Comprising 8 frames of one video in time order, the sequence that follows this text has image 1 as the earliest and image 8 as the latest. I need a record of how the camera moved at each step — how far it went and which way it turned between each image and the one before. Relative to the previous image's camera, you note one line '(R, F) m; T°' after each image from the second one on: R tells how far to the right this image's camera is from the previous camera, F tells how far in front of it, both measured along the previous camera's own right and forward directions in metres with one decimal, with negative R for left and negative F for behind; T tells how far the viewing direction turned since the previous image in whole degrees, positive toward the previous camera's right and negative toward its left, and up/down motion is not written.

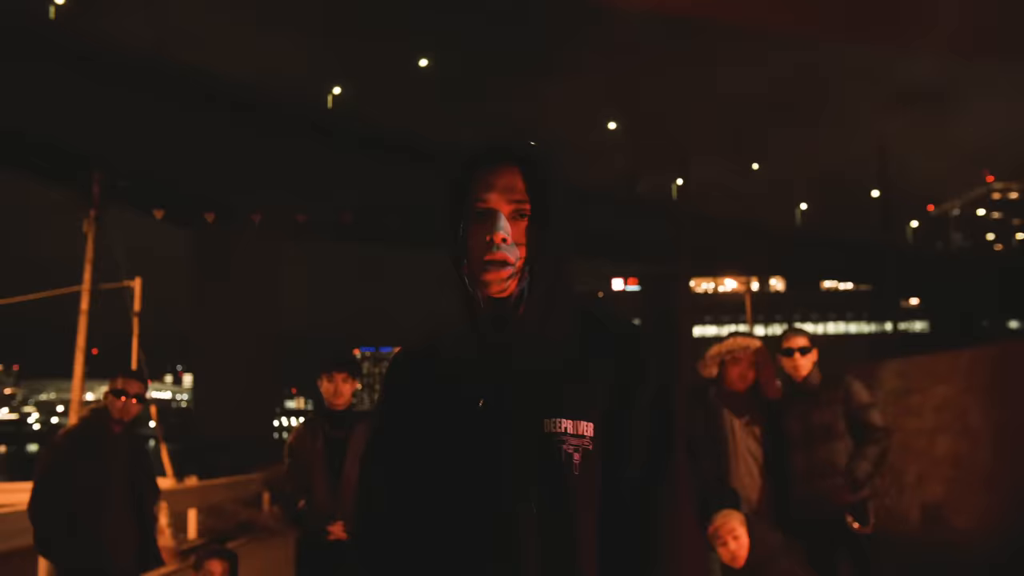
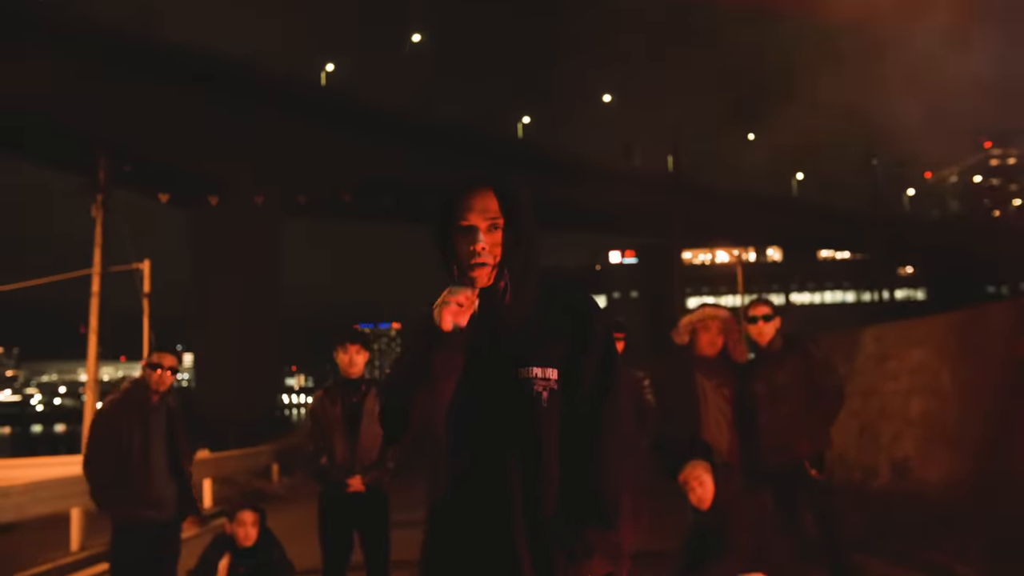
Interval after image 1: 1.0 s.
(0.0, -0.4) m; 0°
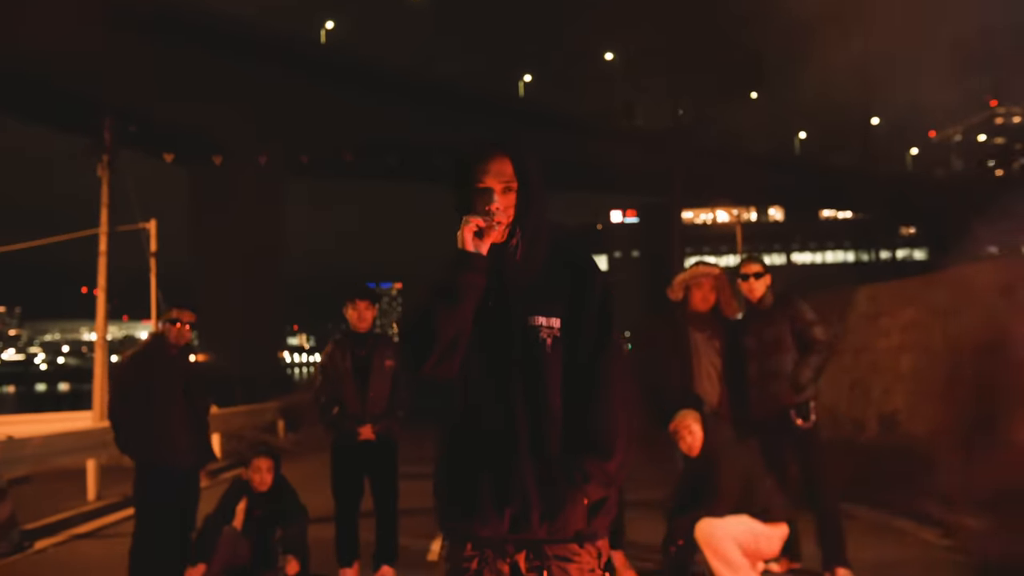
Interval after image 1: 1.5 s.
(0.0, -0.2) m; 0°
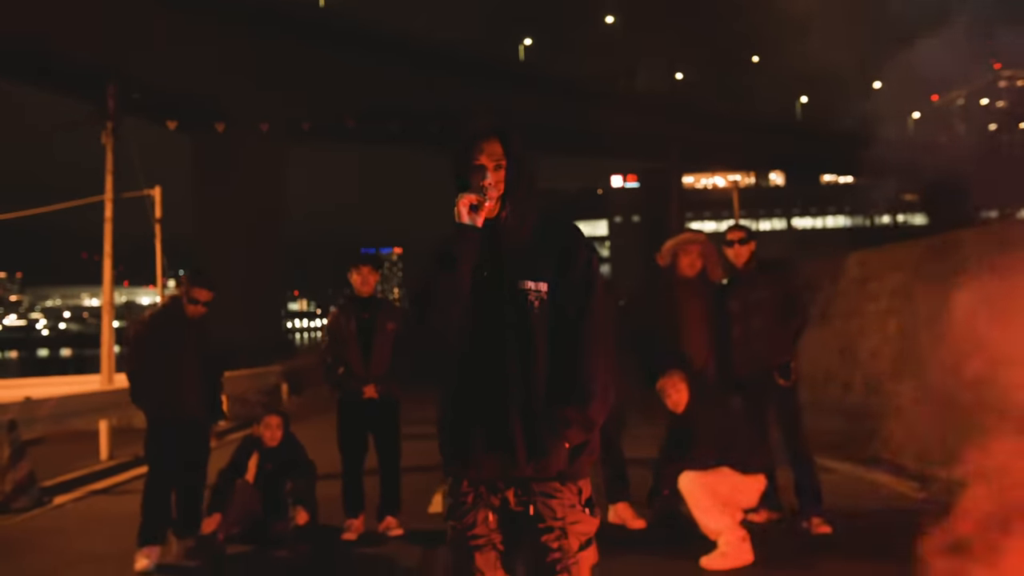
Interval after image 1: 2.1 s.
(0.0, -0.2) m; 0°
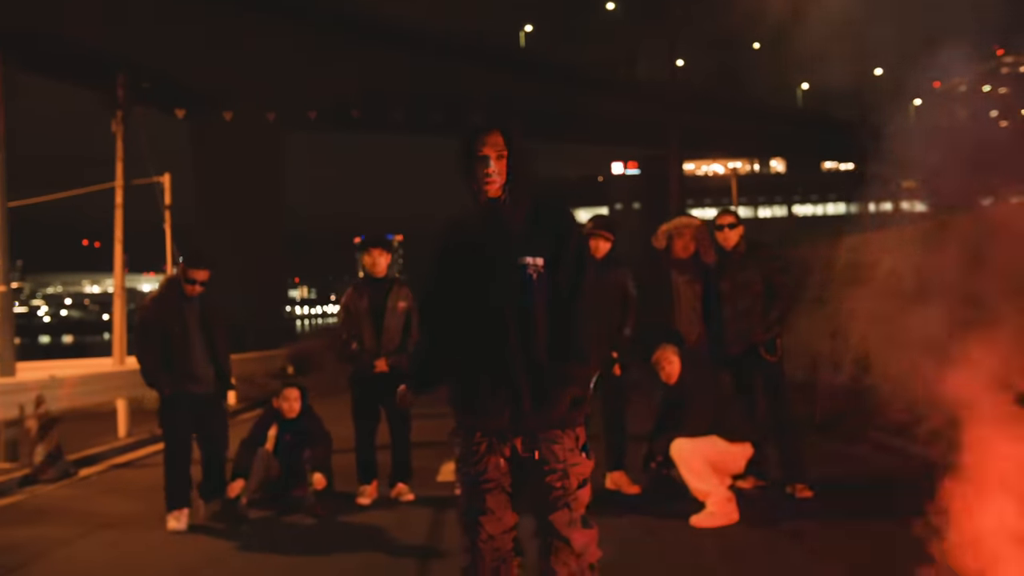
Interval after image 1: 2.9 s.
(0.0, -0.3) m; 0°
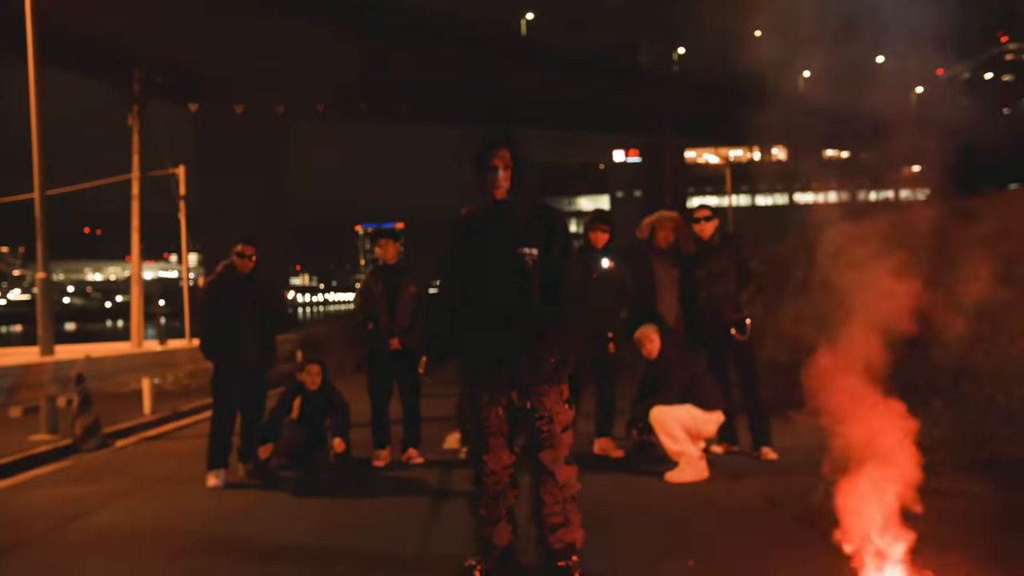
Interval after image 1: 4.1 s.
(0.0, -0.6) m; 0°
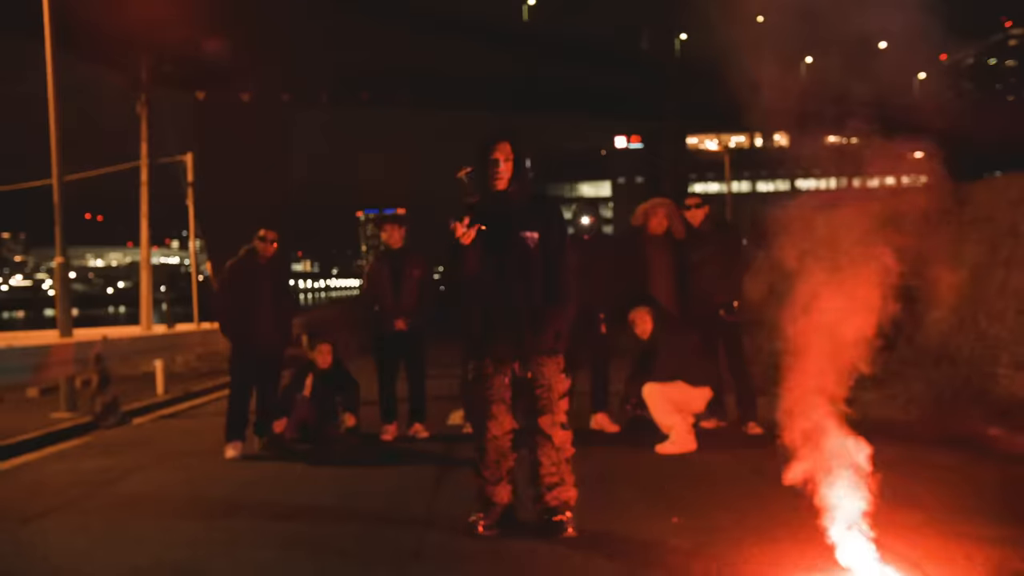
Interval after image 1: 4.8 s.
(0.0, -0.3) m; 0°
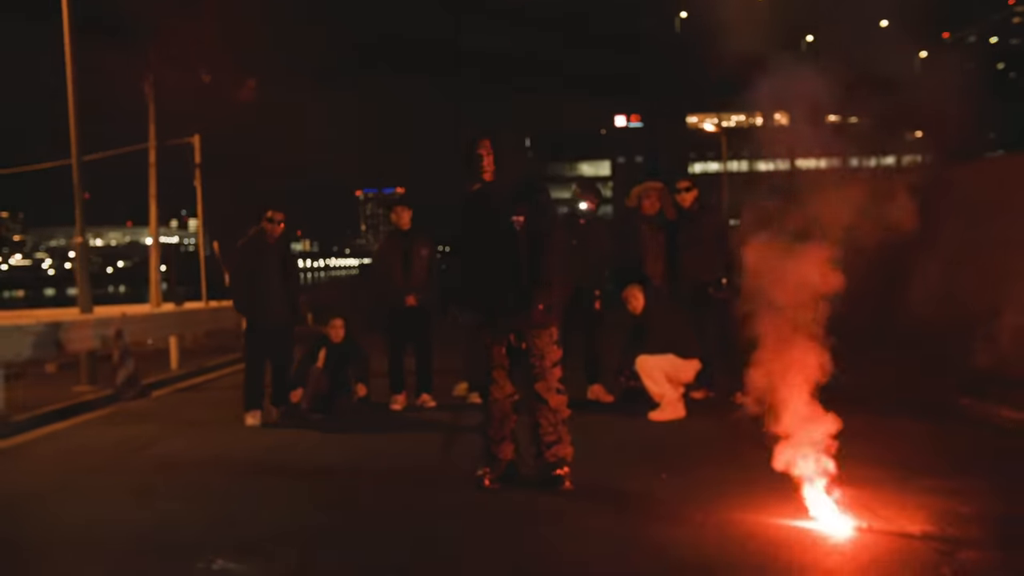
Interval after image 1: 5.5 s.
(0.0, -0.3) m; 0°
